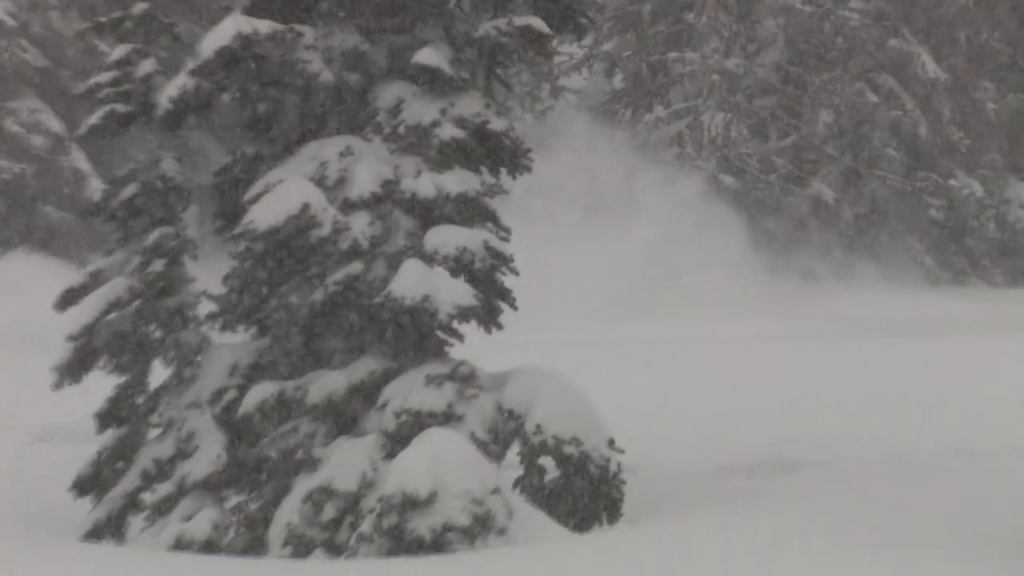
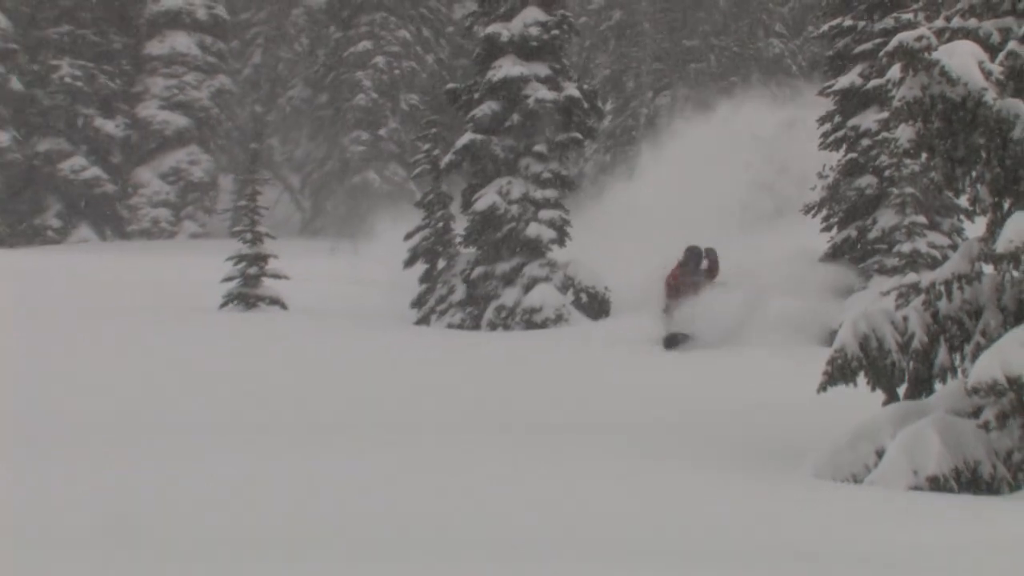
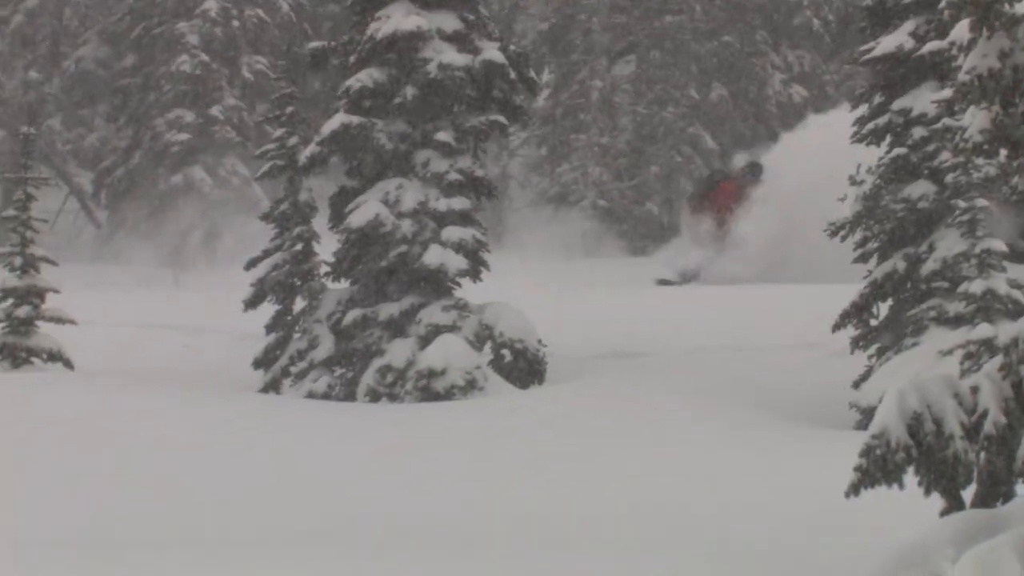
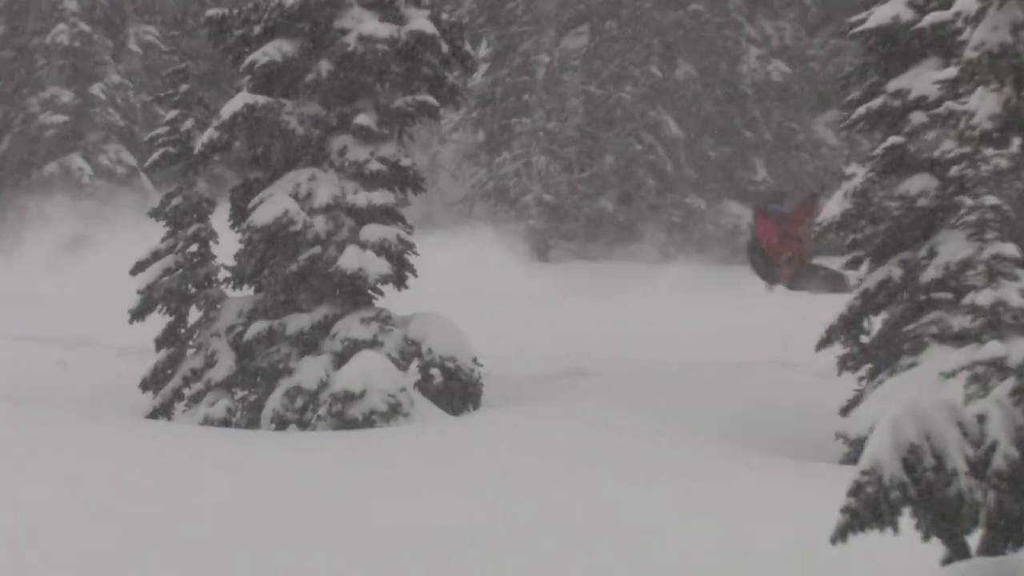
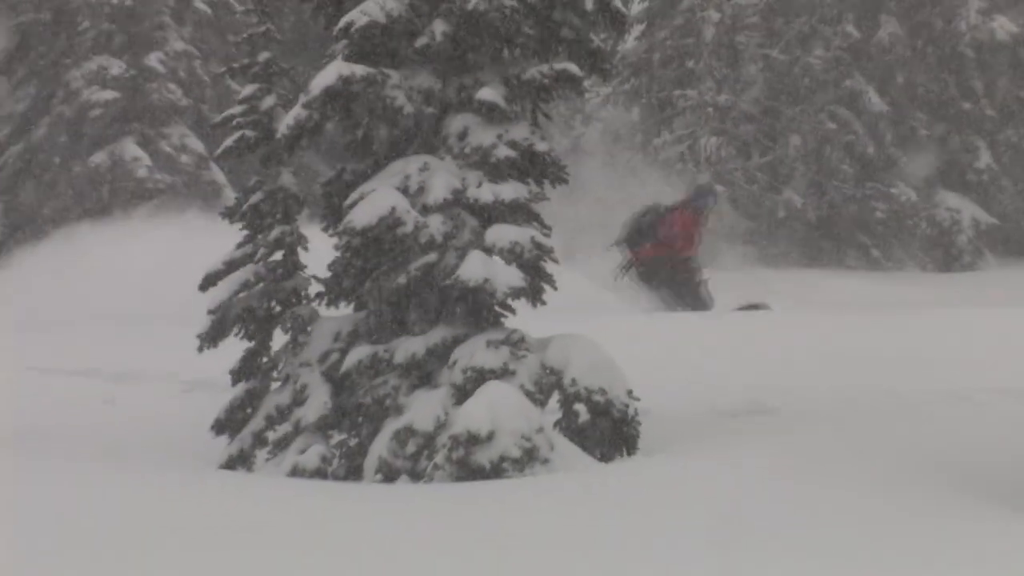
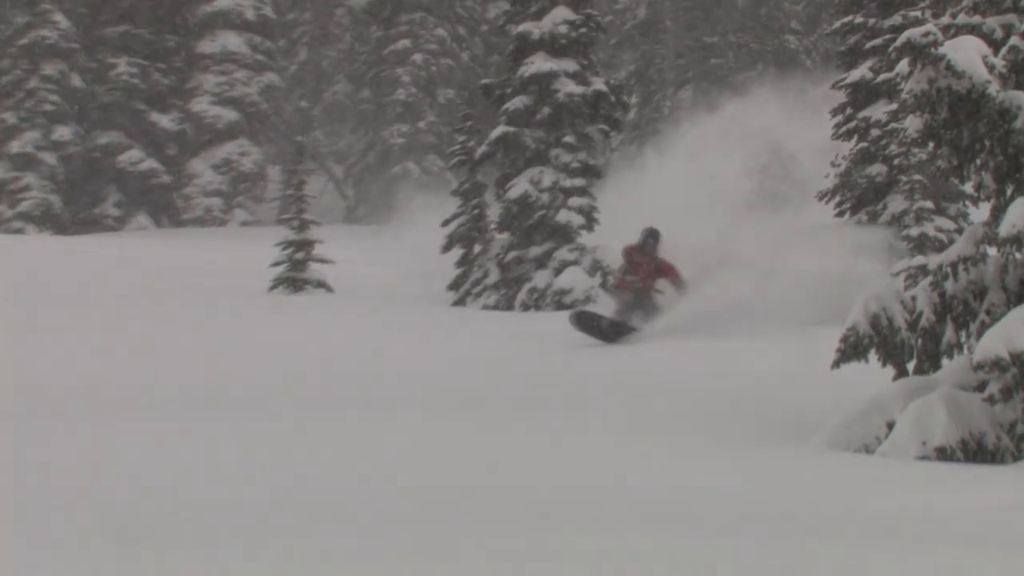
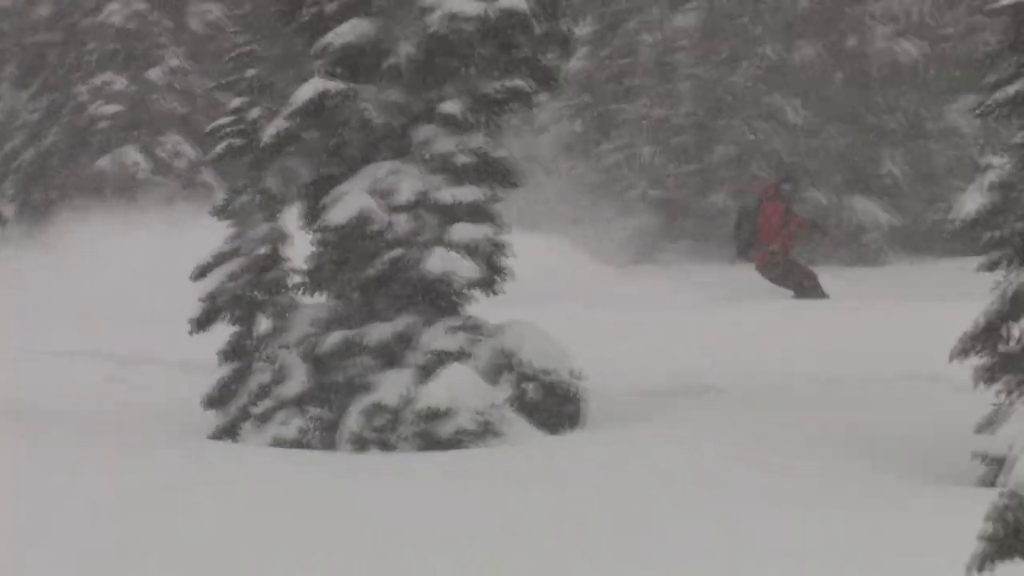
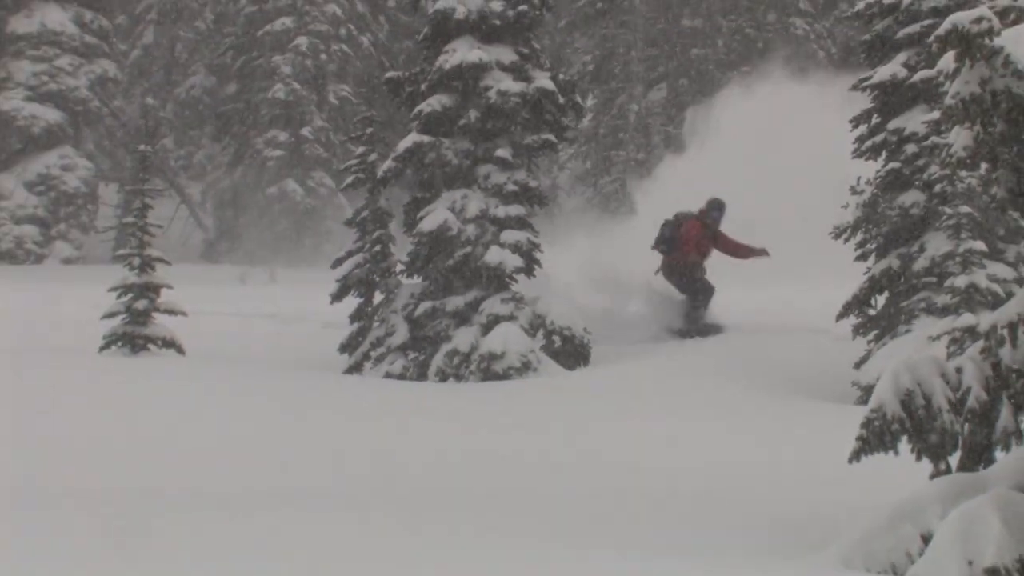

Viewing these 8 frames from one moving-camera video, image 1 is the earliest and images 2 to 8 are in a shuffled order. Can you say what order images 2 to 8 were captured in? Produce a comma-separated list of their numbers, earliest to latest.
5, 7, 4, 3, 8, 2, 6
